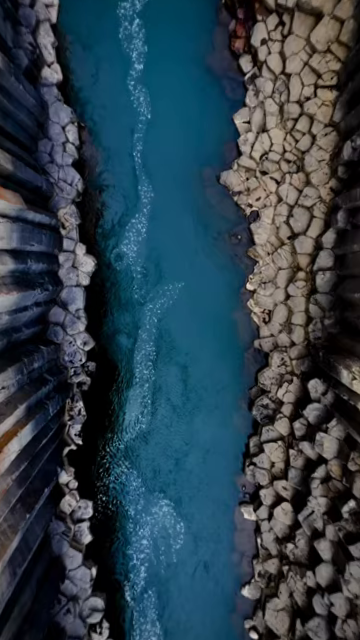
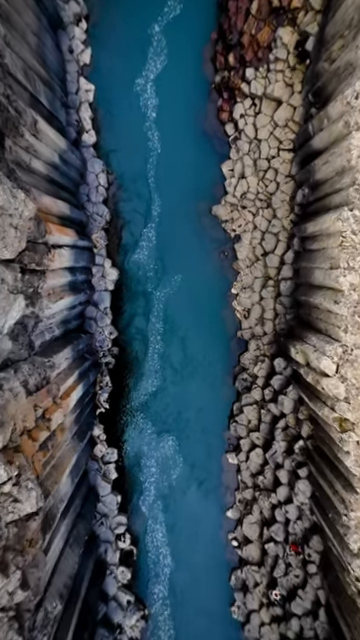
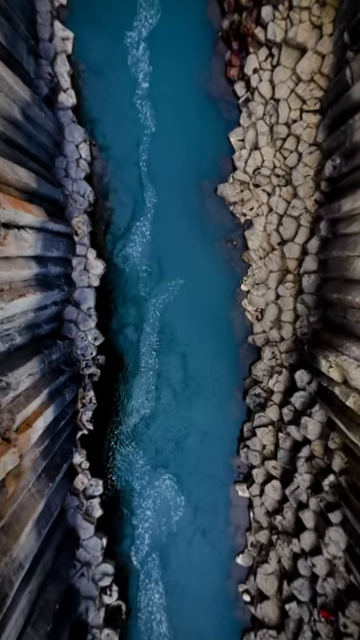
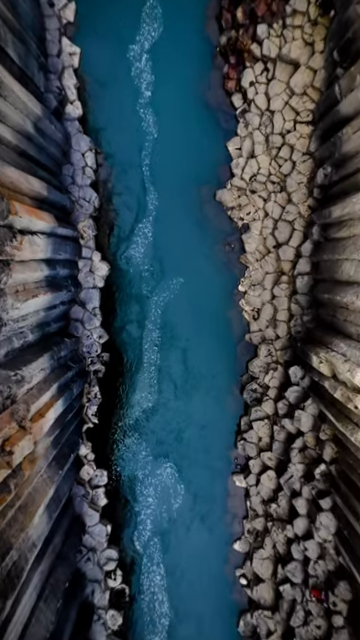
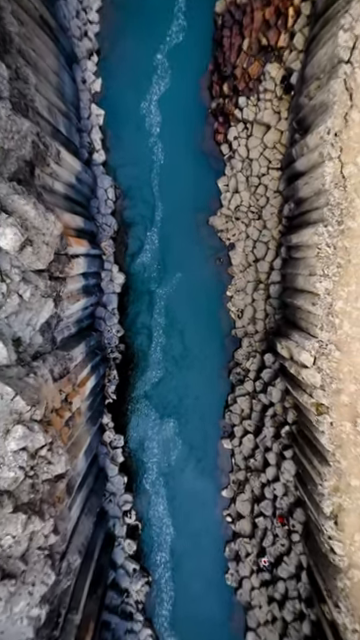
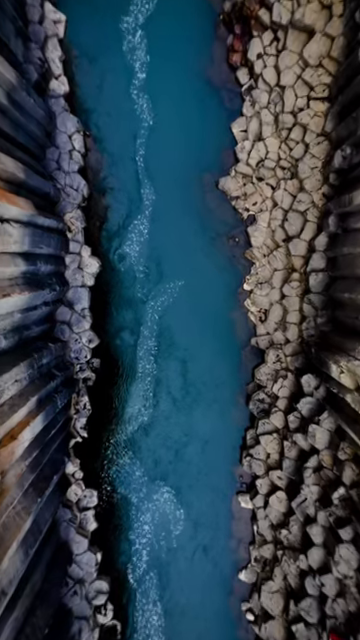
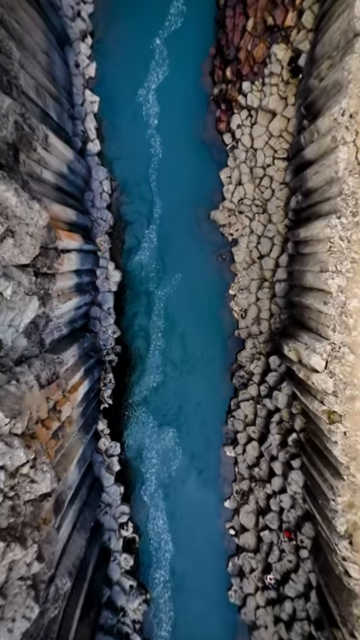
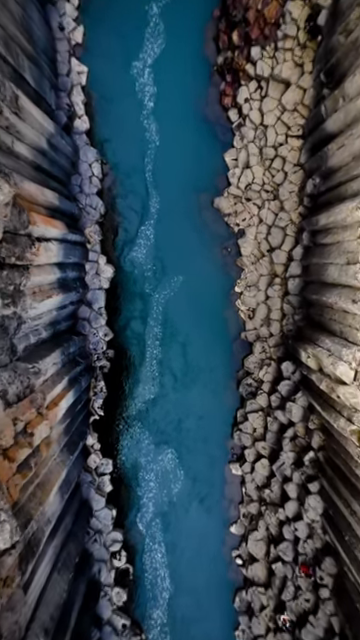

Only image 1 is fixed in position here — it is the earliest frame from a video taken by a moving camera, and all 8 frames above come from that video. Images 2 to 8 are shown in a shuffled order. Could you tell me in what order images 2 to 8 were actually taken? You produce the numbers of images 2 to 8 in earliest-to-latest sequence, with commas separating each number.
6, 3, 4, 8, 2, 7, 5
